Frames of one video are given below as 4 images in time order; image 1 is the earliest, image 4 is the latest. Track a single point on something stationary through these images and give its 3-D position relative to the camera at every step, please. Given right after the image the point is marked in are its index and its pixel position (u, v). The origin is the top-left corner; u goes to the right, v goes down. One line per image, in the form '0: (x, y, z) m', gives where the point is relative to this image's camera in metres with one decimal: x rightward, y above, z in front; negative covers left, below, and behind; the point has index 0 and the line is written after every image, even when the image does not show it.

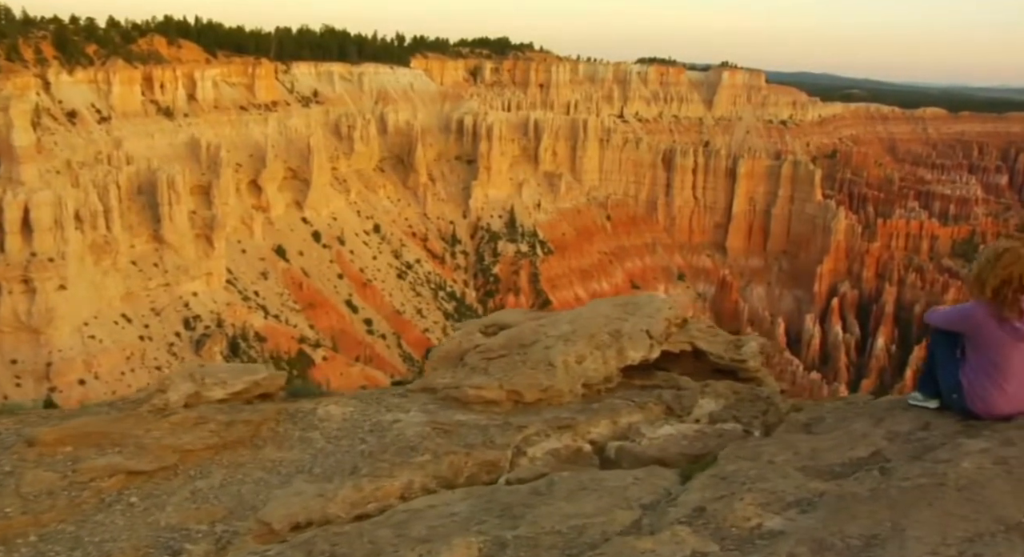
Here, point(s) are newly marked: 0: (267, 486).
0: (-1.7, -1.5, +5.5) m
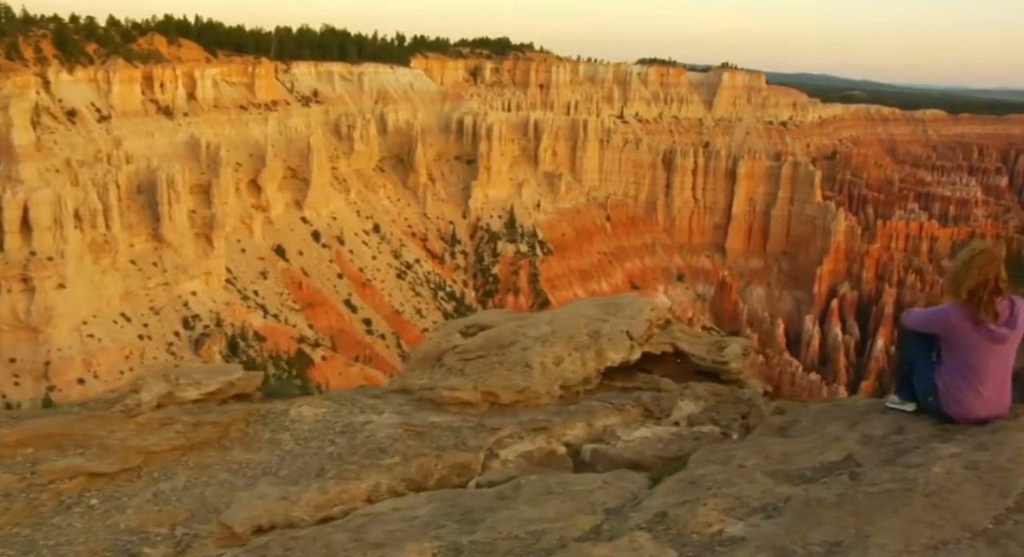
0: (-2.0, -1.5, +5.5) m
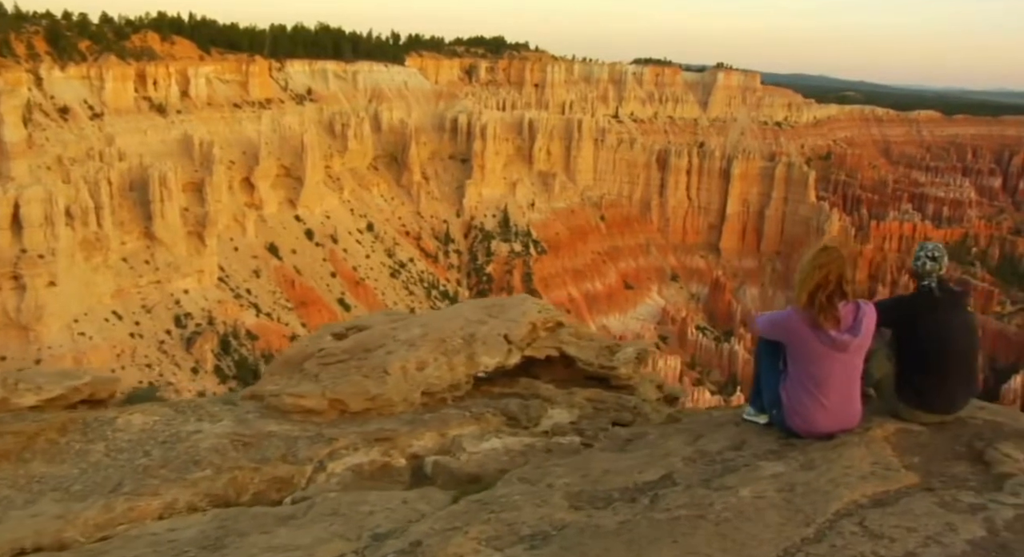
0: (-3.2, -1.5, +5.0) m
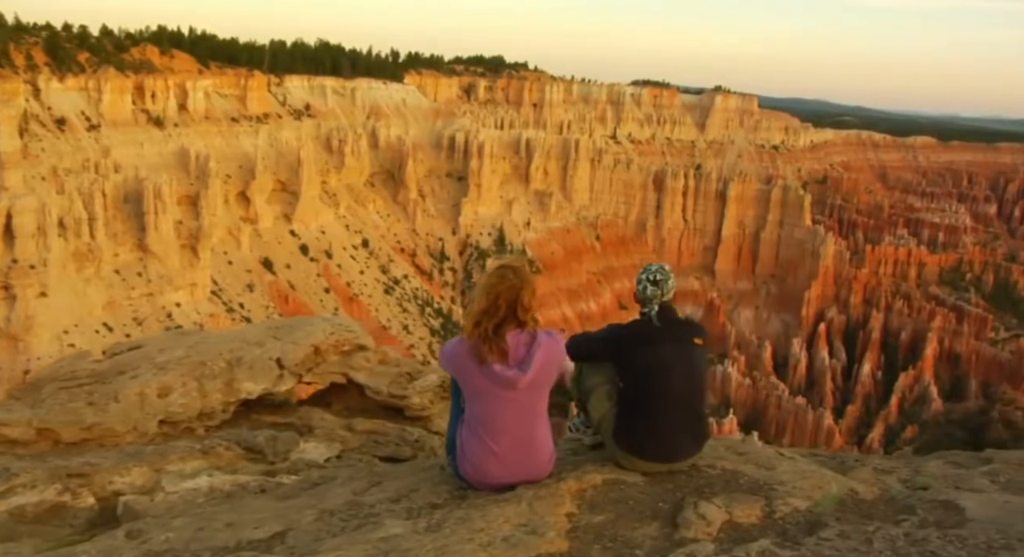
0: (-5.2, -1.5, +4.2) m
